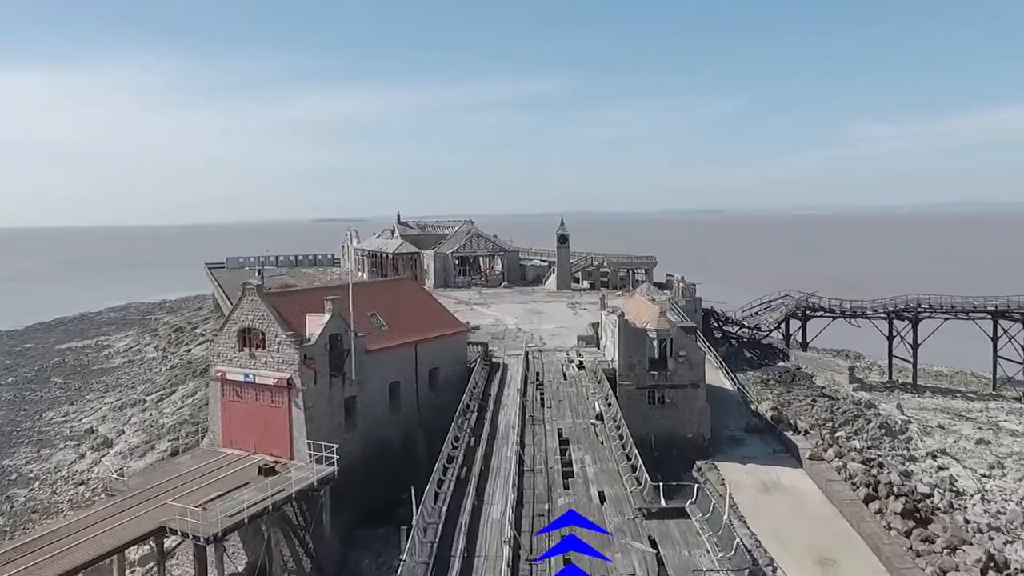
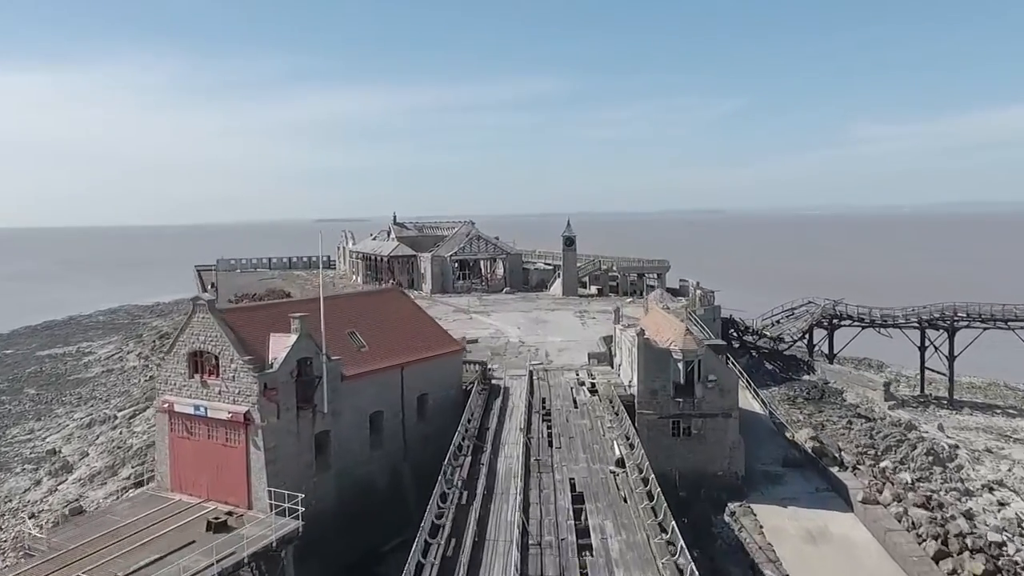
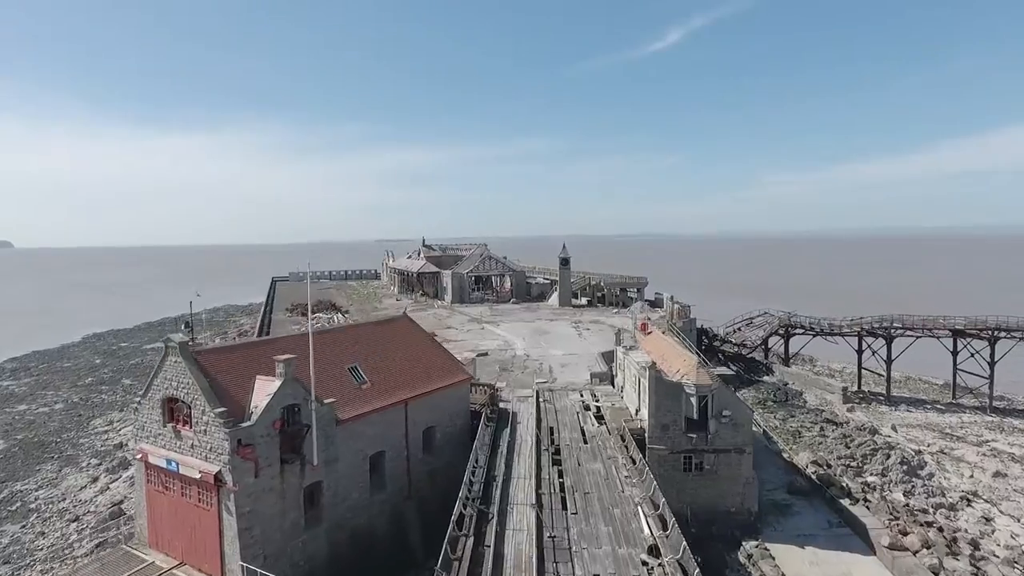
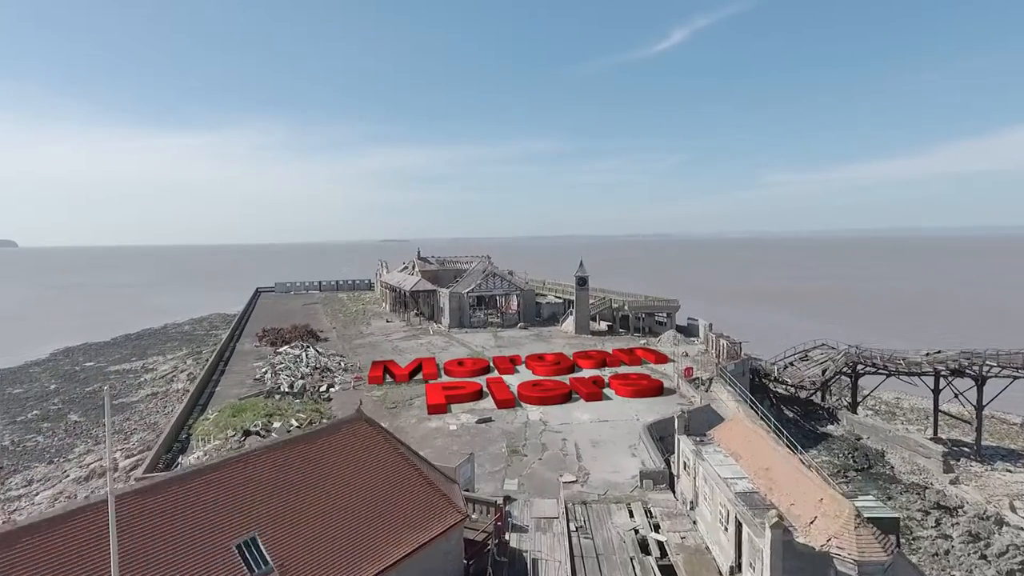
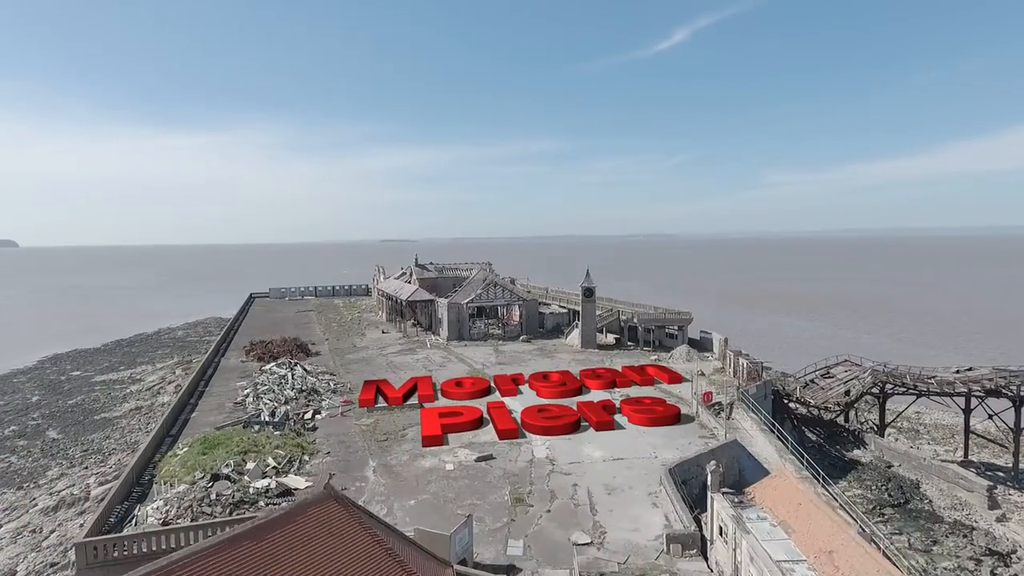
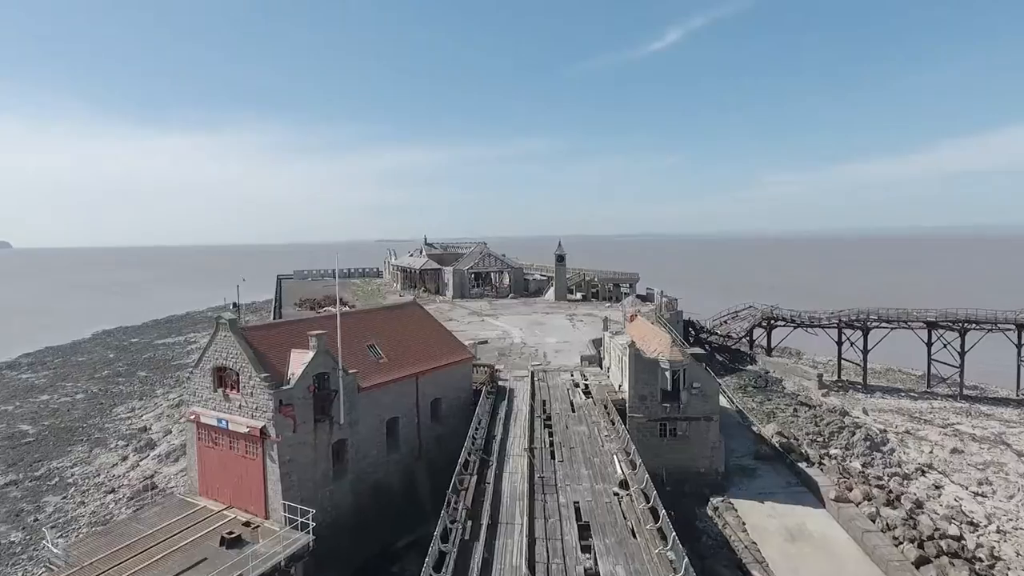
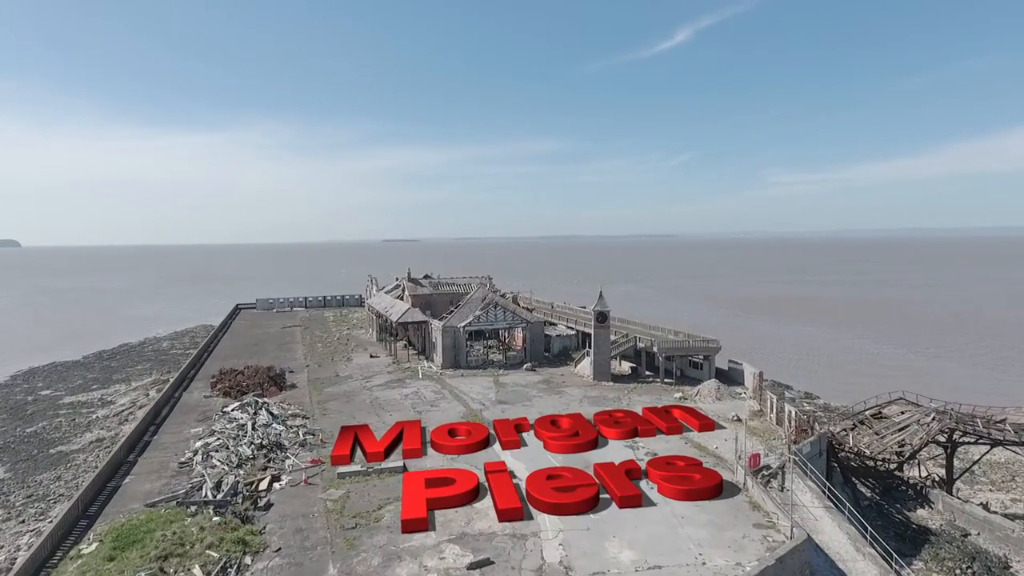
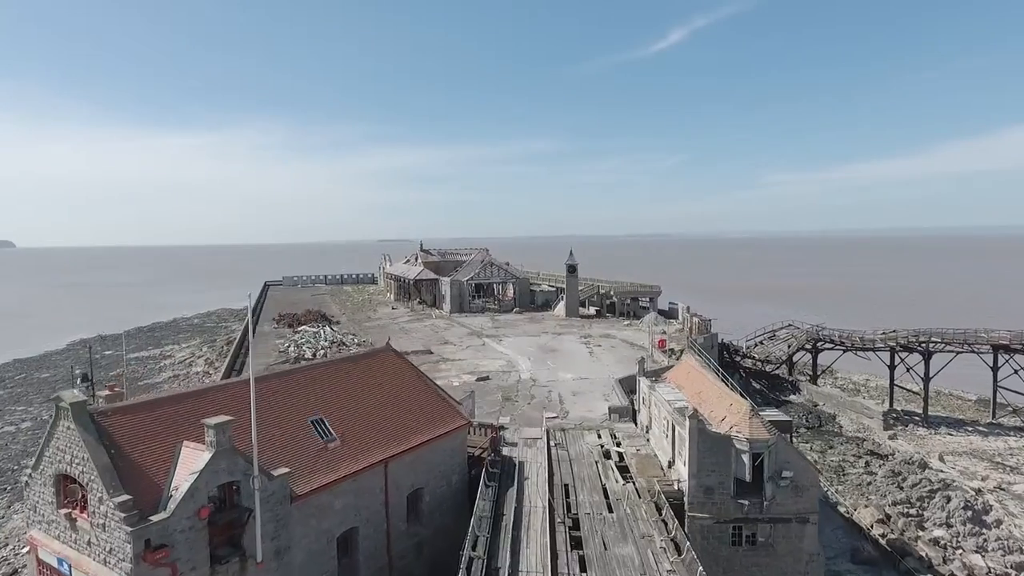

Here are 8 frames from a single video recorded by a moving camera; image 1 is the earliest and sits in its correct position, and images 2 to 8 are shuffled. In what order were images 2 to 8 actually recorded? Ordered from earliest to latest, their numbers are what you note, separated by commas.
2, 6, 3, 8, 4, 5, 7
